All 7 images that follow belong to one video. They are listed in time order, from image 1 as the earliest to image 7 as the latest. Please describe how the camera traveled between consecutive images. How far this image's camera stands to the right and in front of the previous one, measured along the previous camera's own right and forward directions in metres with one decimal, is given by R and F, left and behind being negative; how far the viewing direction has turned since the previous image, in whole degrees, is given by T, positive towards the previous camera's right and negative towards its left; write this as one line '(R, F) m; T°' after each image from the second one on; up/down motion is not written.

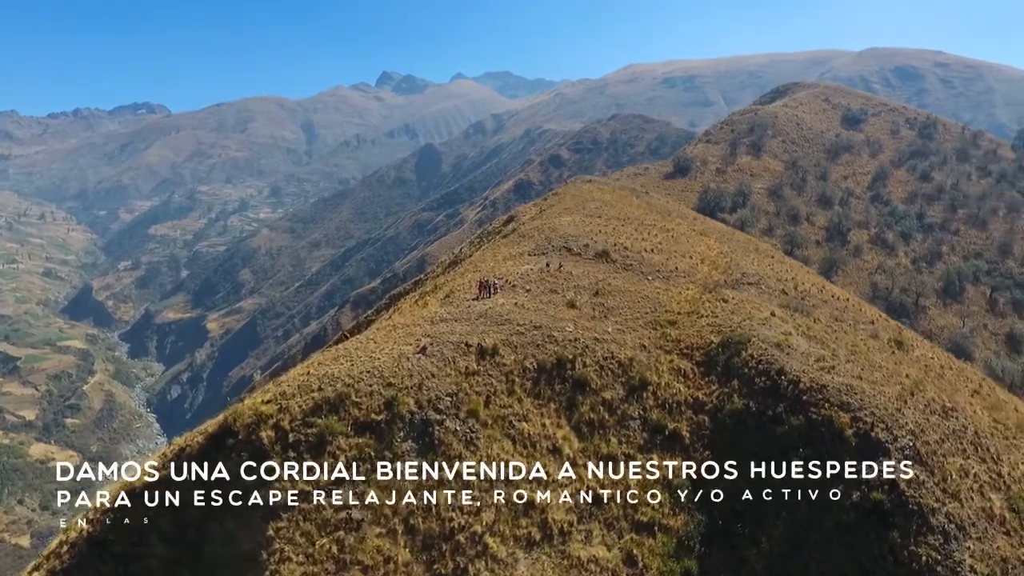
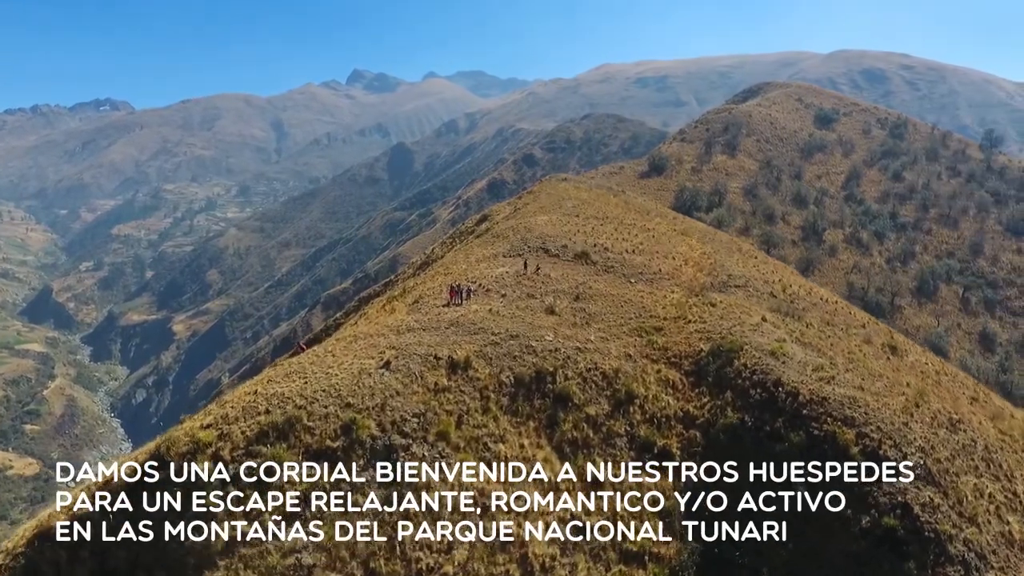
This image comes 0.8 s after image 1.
(0.0, +2.0) m; +2°
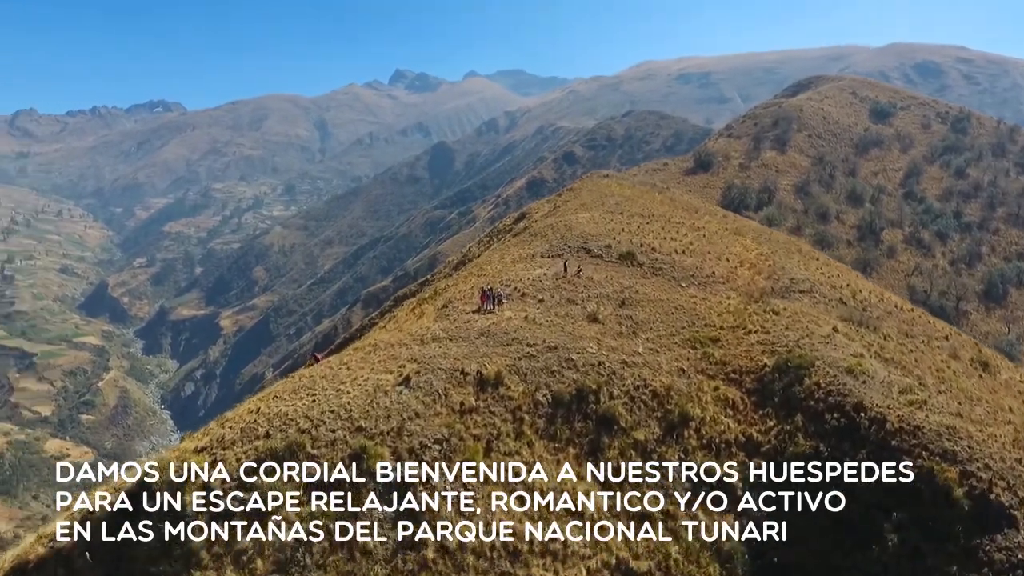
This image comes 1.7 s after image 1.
(0.0, +2.4) m; -3°
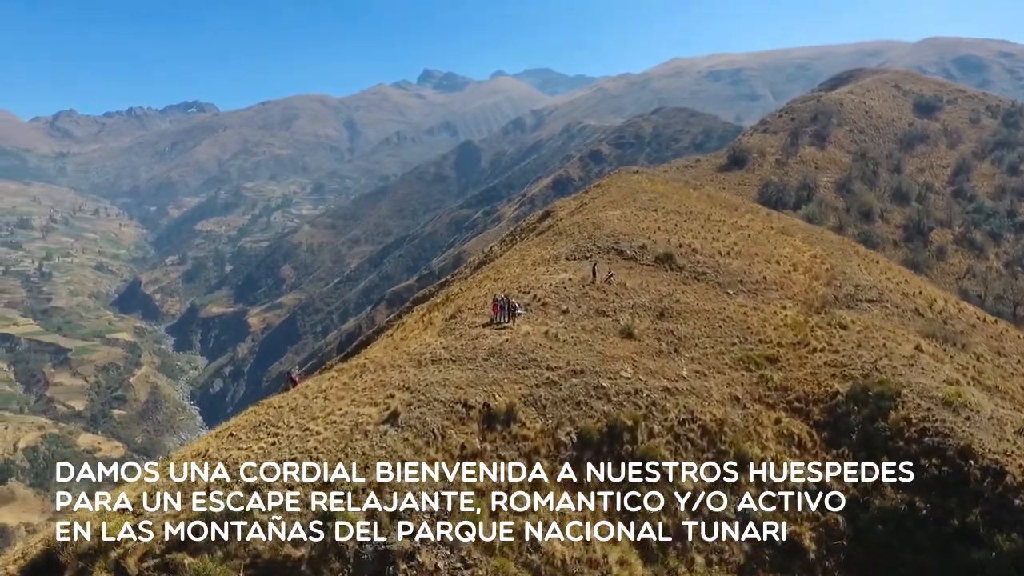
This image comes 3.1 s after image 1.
(+0.2, +3.3) m; -2°
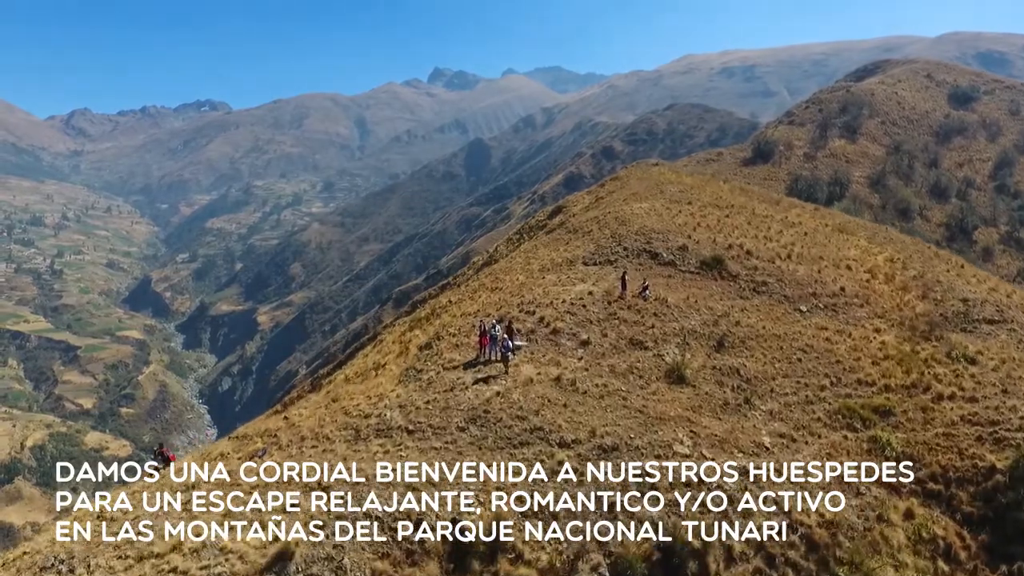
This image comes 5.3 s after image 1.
(+0.2, +5.6) m; -1°
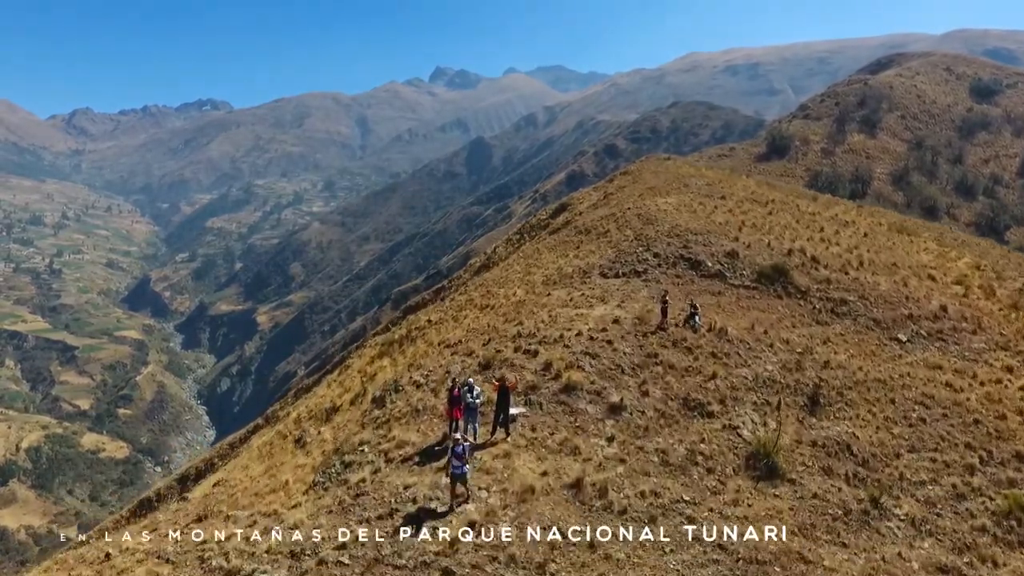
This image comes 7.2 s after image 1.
(+0.1, +4.6) m; 0°
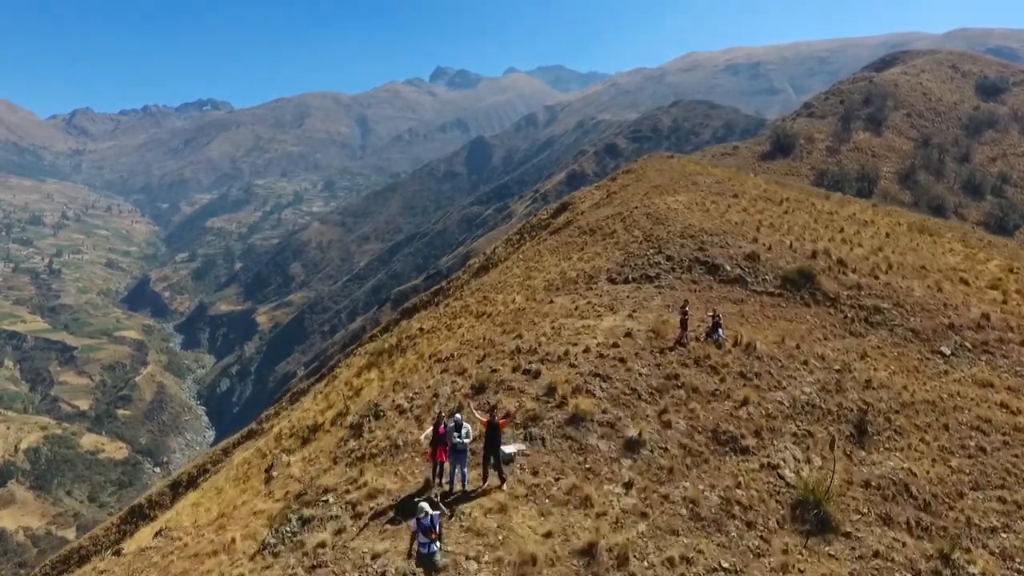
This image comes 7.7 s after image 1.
(0.0, +1.3) m; 0°
